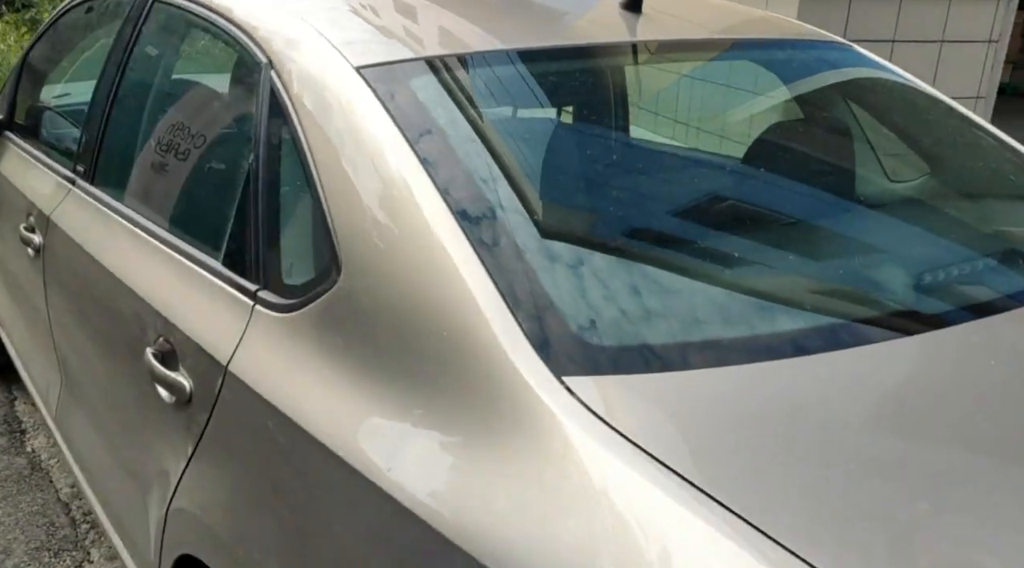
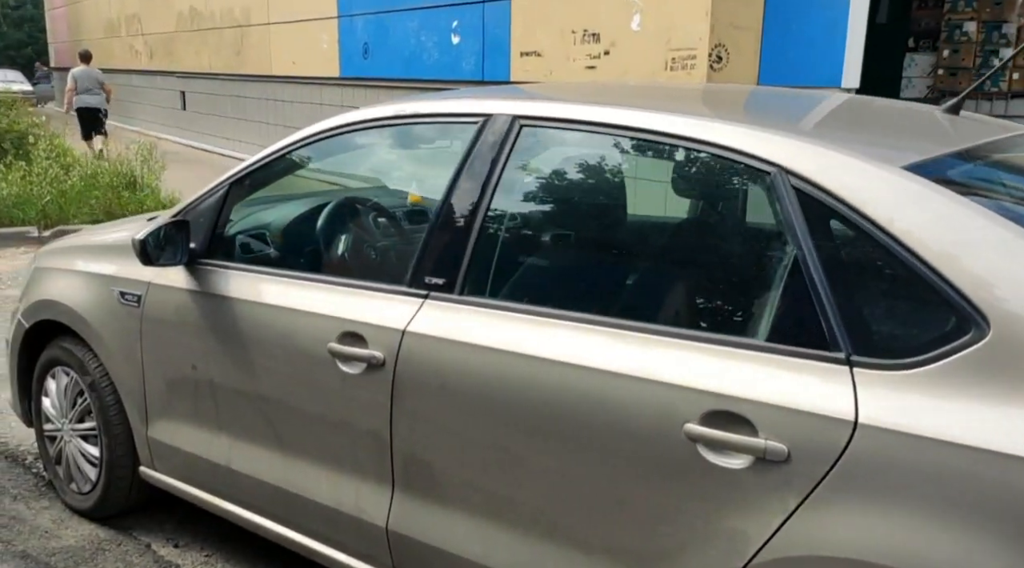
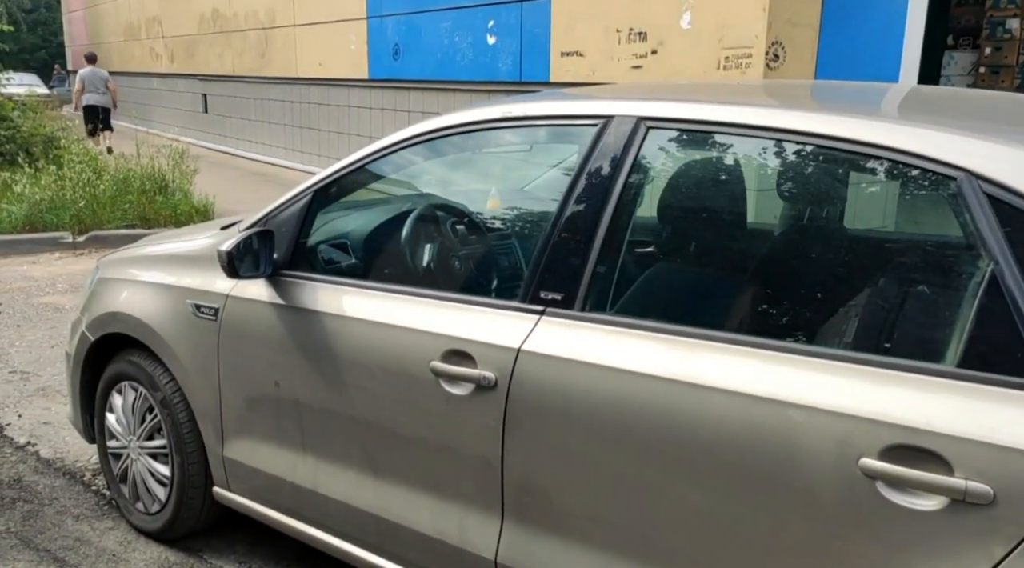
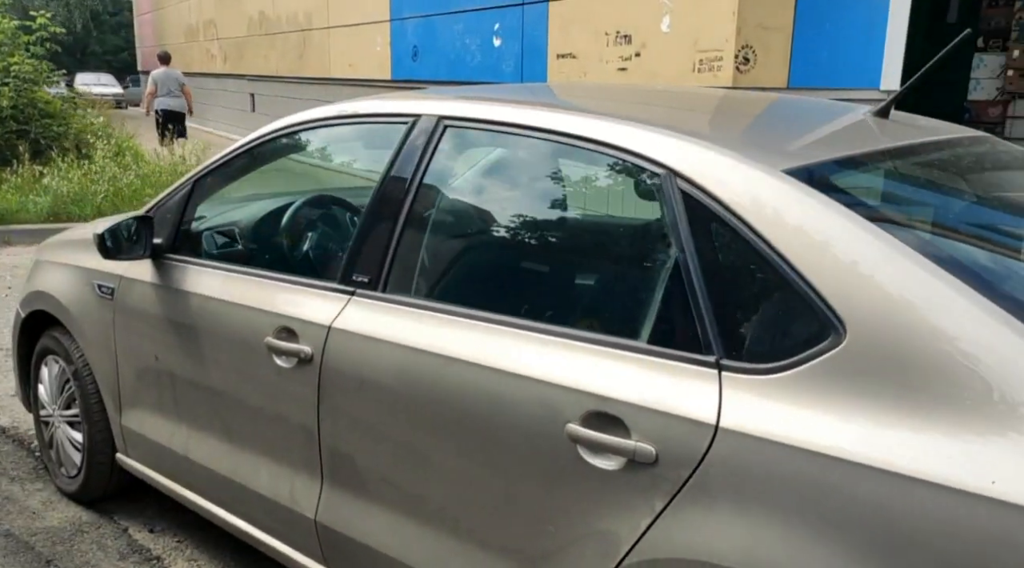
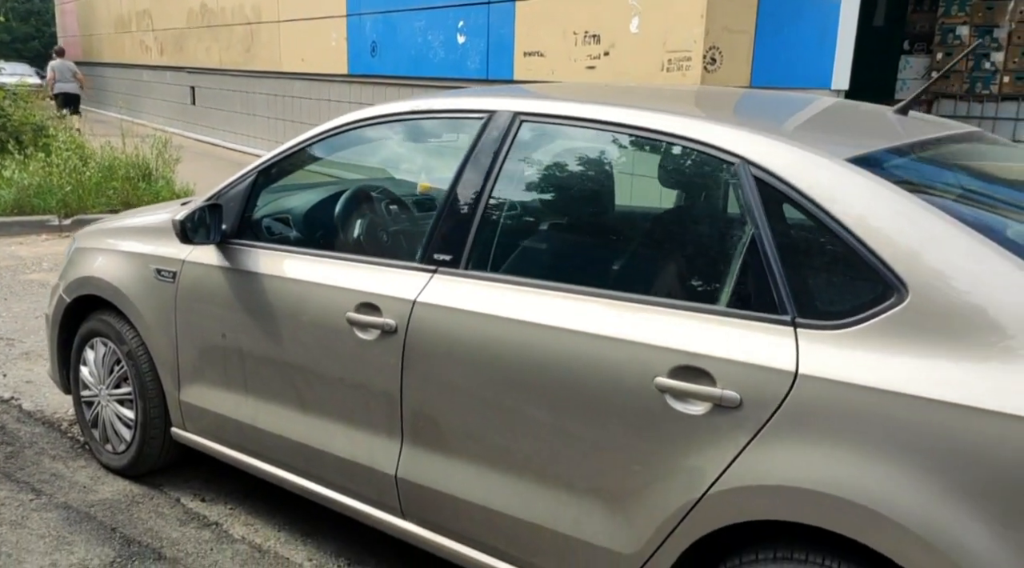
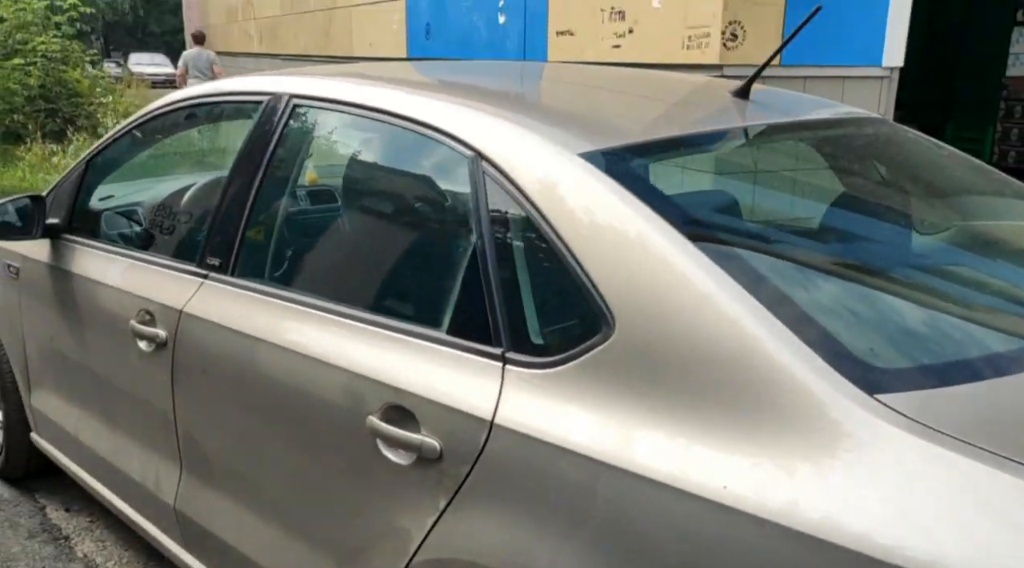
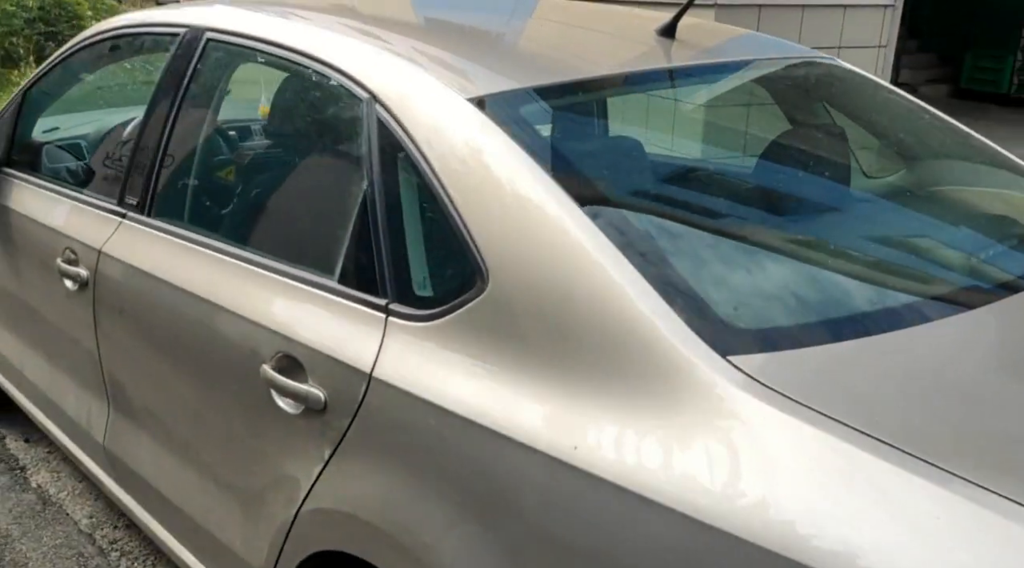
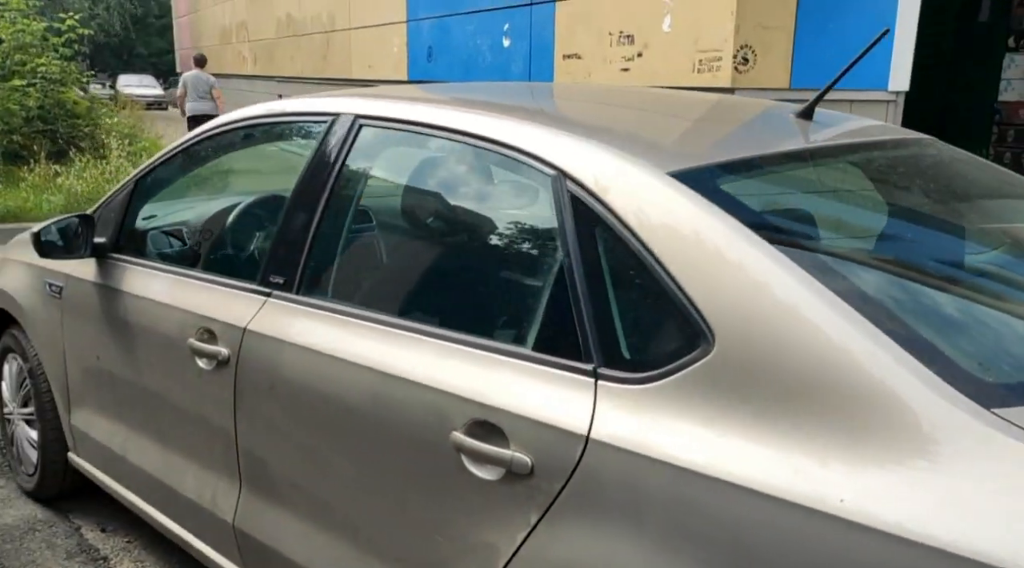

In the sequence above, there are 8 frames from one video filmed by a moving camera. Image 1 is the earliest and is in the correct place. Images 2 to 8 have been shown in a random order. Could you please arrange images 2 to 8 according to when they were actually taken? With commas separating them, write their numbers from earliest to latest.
7, 6, 8, 4, 2, 3, 5
